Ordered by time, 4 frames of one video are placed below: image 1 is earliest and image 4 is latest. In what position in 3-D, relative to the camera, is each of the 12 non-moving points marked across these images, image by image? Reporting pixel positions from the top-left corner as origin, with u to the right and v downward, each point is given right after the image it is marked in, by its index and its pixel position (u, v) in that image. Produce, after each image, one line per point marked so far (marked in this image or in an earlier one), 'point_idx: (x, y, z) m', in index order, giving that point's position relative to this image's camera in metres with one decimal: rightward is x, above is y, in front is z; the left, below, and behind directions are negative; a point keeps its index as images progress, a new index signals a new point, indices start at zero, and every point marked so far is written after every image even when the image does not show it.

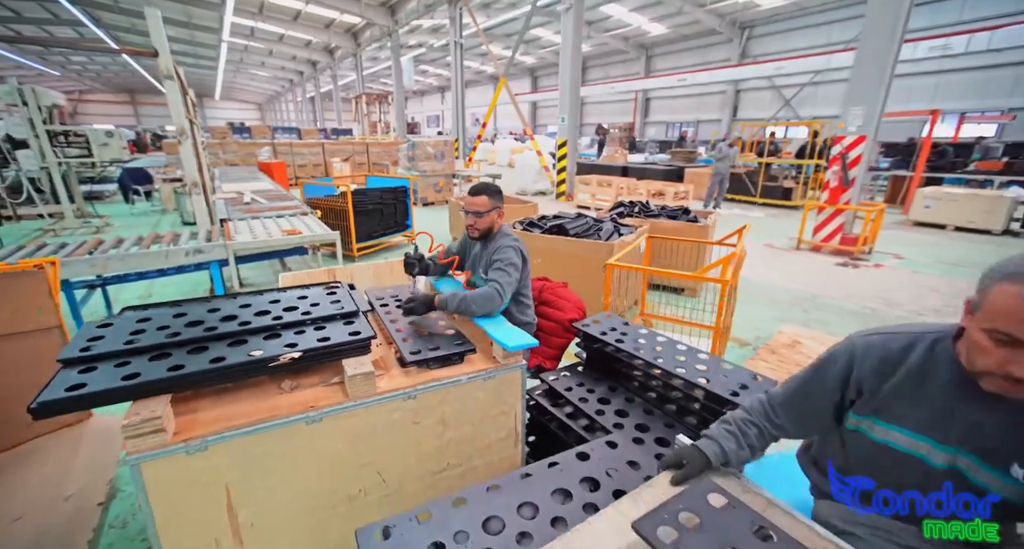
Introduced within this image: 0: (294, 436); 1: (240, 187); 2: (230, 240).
0: (-0.6, -0.4, +1.1) m
1: (-3.6, +1.1, +5.6) m
2: (-2.0, +0.3, +3.1) m
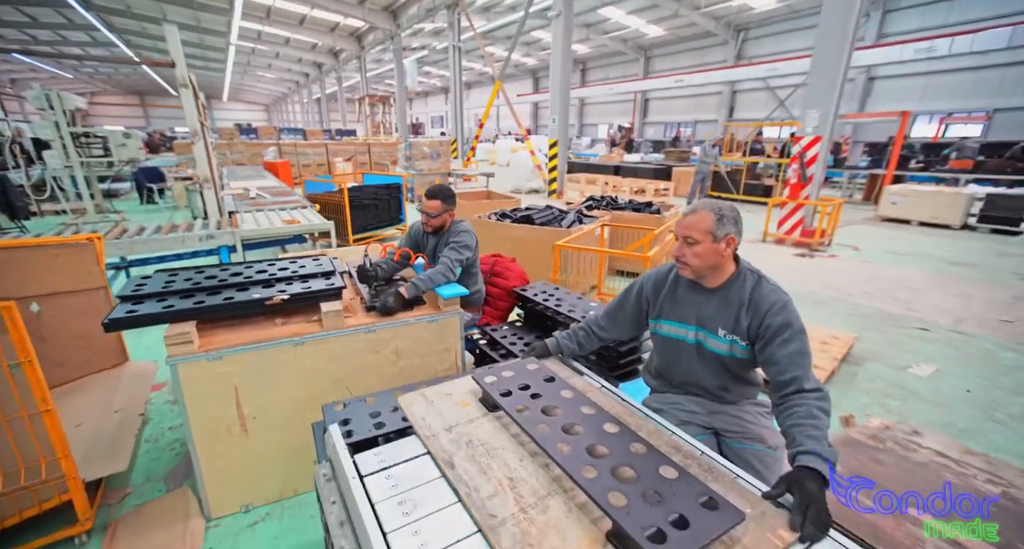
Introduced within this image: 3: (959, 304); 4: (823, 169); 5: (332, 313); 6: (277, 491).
0: (-0.8, -0.3, +1.6) m
1: (-3.8, +1.3, +6.1) m
2: (-2.3, +0.4, +3.6) m
3: (+3.8, -0.3, +3.7) m
4: (+3.9, +1.3, +5.4) m
5: (-0.7, -0.1, +1.6) m
6: (-0.9, -0.9, +1.7) m
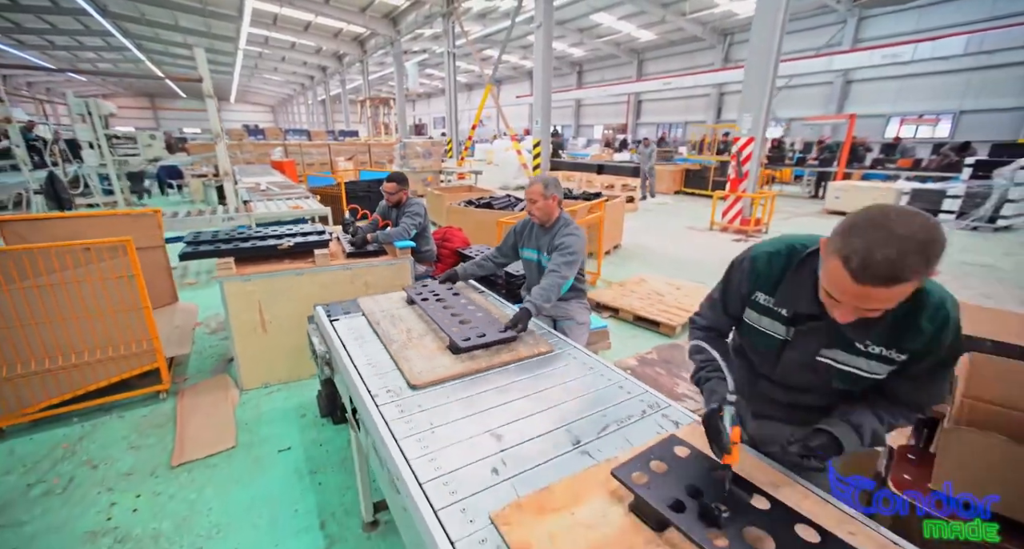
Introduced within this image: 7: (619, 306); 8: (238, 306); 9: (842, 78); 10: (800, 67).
0: (-1.2, 0.0, +2.4) m
1: (-4.1, +1.5, +6.9) m
2: (-2.7, +0.7, +4.4) m
3: (+3.4, 0.0, +4.5) m
4: (+3.6, +1.6, +6.2) m
5: (-1.1, +0.1, +2.5) m
6: (-1.3, -0.6, +2.6) m
7: (+0.8, -0.3, +3.4) m
8: (-1.5, -0.2, +2.3) m
9: (+10.7, +6.3, +13.9) m
10: (+7.7, +5.4, +11.2) m
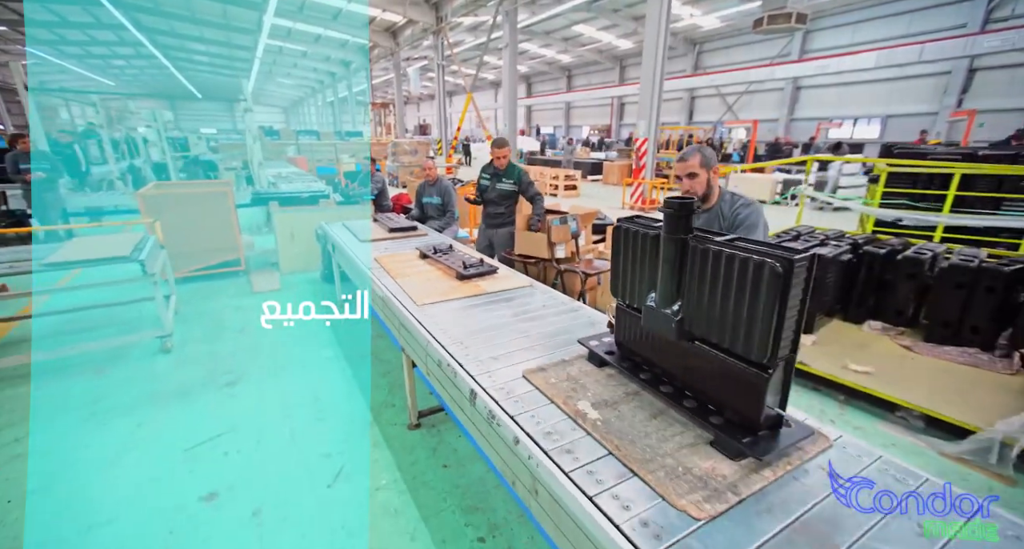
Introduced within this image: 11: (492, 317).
0: (-2.1, +0.6, +4.5) m
1: (-5.0, +2.2, +9.1) m
2: (-3.5, +1.3, +6.6) m
3: (+2.6, +0.6, +6.5) m
4: (+2.7, +2.2, +8.3) m
5: (-2.0, +0.8, +4.6) m
6: (-2.2, +0.1, +4.7) m
7: (0.0, +0.4, +5.5) m
8: (-2.4, +0.5, +4.5) m
9: (+10.0, +6.9, +15.8) m
10: (+7.0, +6.0, +13.2) m
11: (-0.1, -0.2, +2.0) m
